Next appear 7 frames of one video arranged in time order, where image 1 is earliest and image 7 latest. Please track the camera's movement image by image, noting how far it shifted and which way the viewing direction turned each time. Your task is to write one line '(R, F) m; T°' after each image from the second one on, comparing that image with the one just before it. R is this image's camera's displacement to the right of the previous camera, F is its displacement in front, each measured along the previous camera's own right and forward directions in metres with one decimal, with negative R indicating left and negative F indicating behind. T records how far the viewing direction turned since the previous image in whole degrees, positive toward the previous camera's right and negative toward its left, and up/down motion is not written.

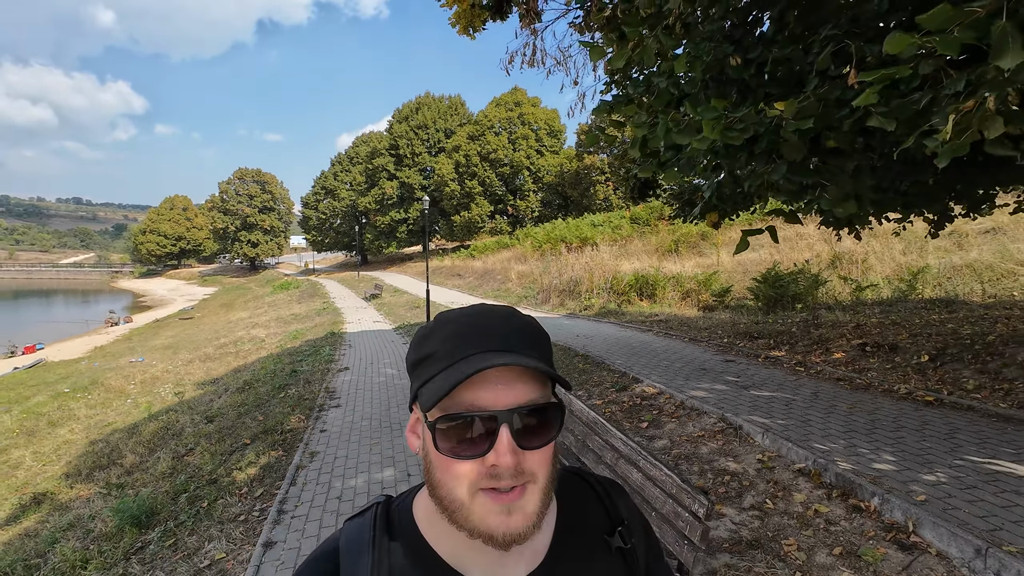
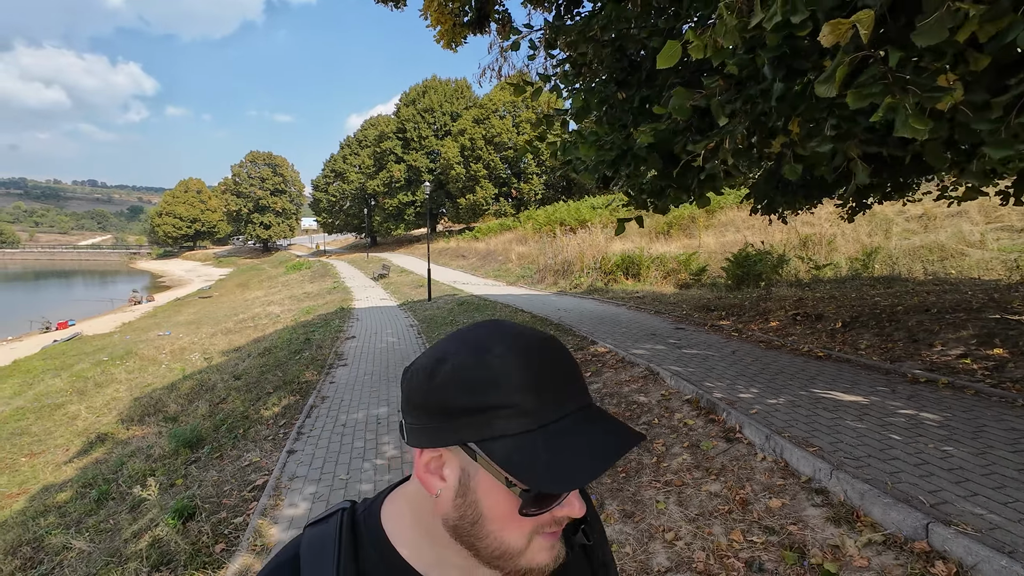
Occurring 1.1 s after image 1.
(+0.6, -1.3) m; -1°
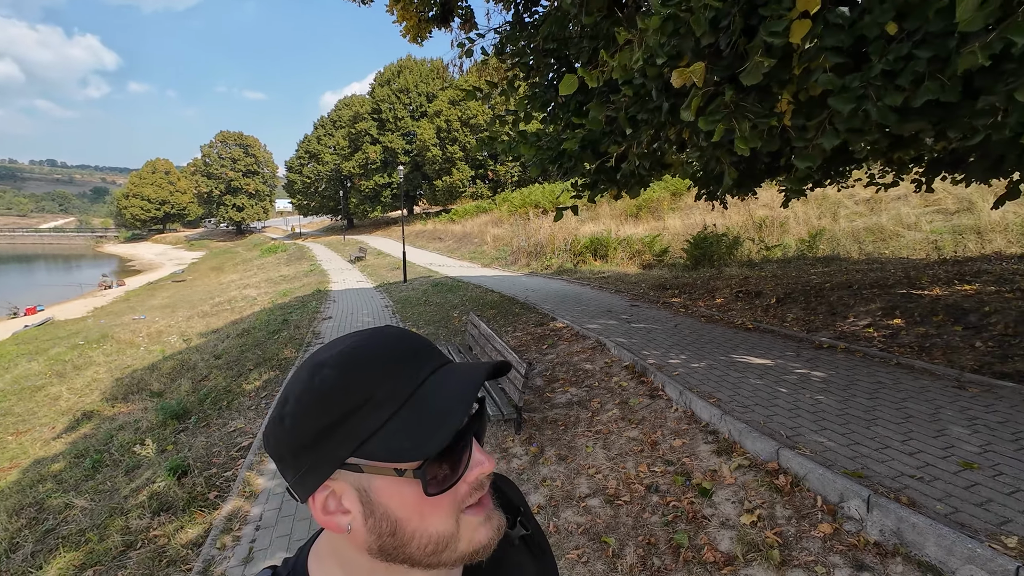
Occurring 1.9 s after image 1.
(+0.3, -0.6) m; +2°
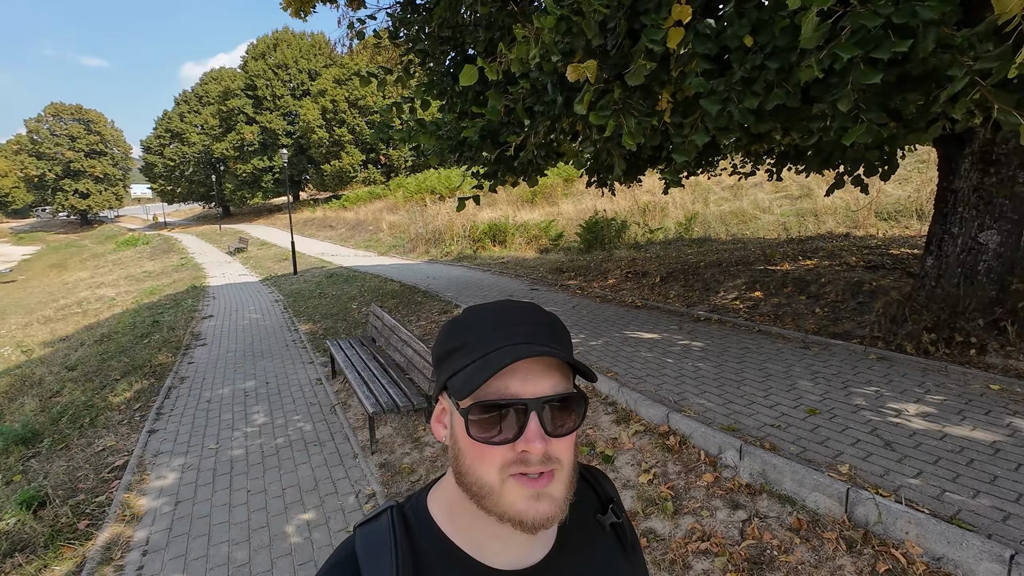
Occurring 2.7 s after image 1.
(-0.1, -0.1) m; +12°
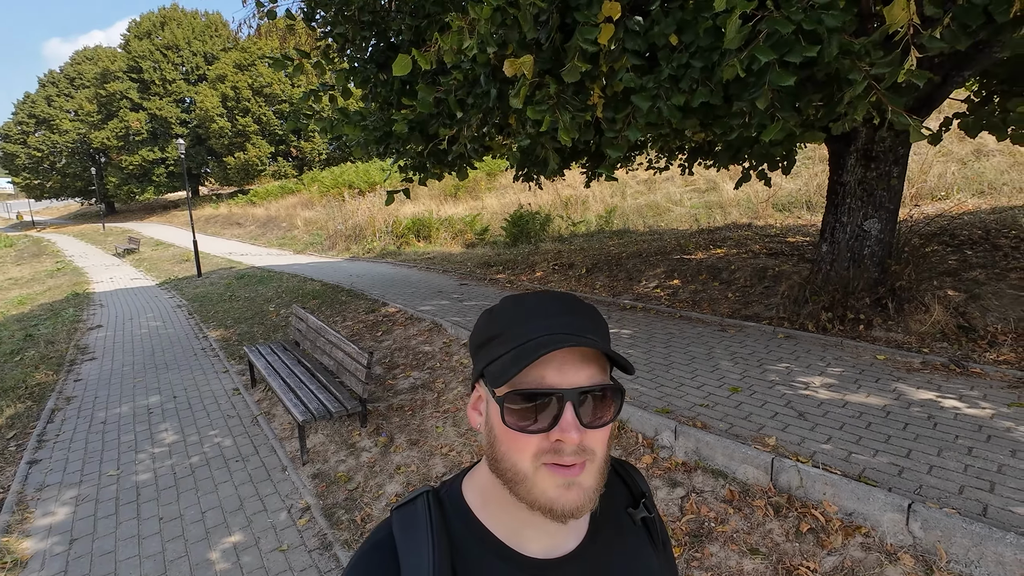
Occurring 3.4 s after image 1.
(-0.1, +0.1) m; +9°
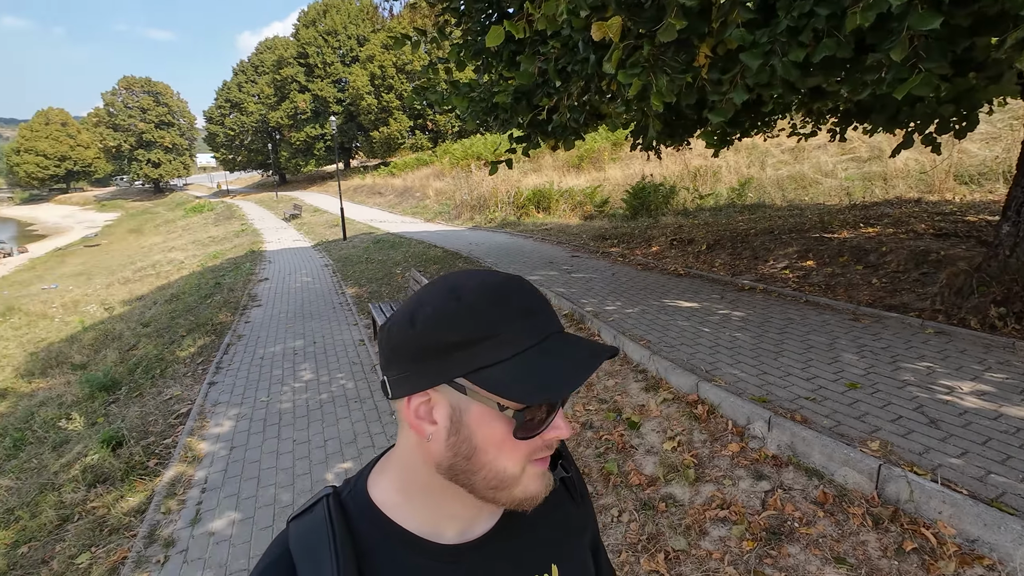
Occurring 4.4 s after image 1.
(+0.3, 0.0) m; -14°
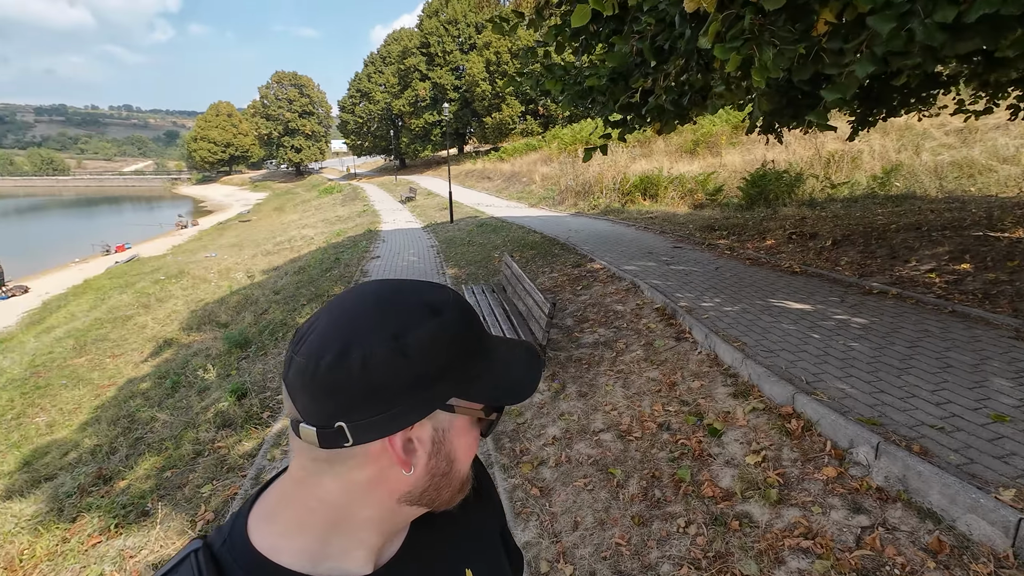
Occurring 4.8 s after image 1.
(+0.2, +0.1) m; -12°
